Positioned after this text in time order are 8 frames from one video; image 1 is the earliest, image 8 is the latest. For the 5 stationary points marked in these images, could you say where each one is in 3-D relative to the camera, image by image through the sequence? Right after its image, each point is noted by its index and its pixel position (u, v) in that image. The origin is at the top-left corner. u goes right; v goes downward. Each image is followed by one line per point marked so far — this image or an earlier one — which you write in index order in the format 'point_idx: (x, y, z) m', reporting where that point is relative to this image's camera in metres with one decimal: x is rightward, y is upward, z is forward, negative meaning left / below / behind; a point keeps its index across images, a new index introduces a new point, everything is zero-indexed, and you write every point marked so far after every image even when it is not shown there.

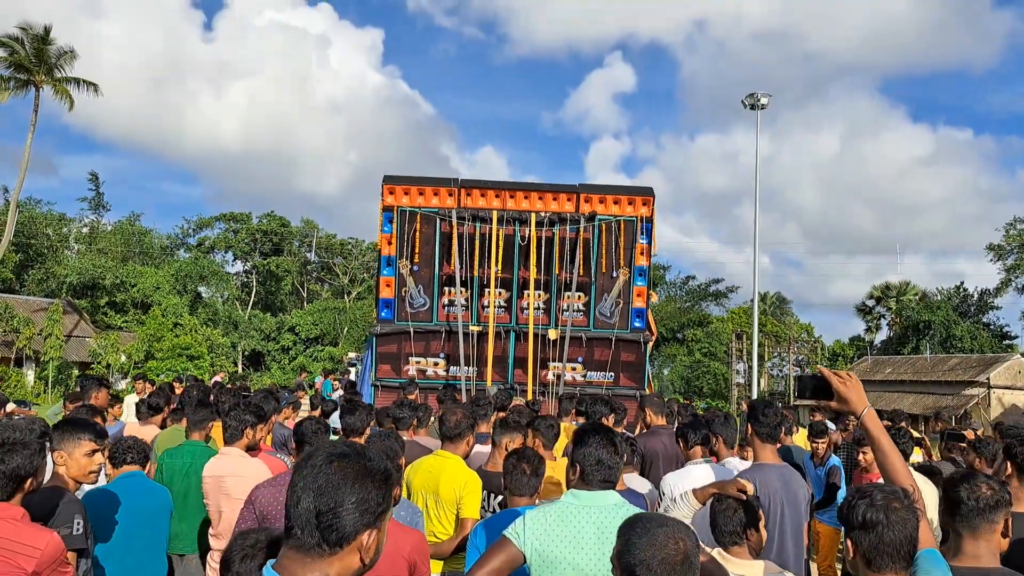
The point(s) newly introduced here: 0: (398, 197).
0: (-1.8, +1.4, +12.8) m
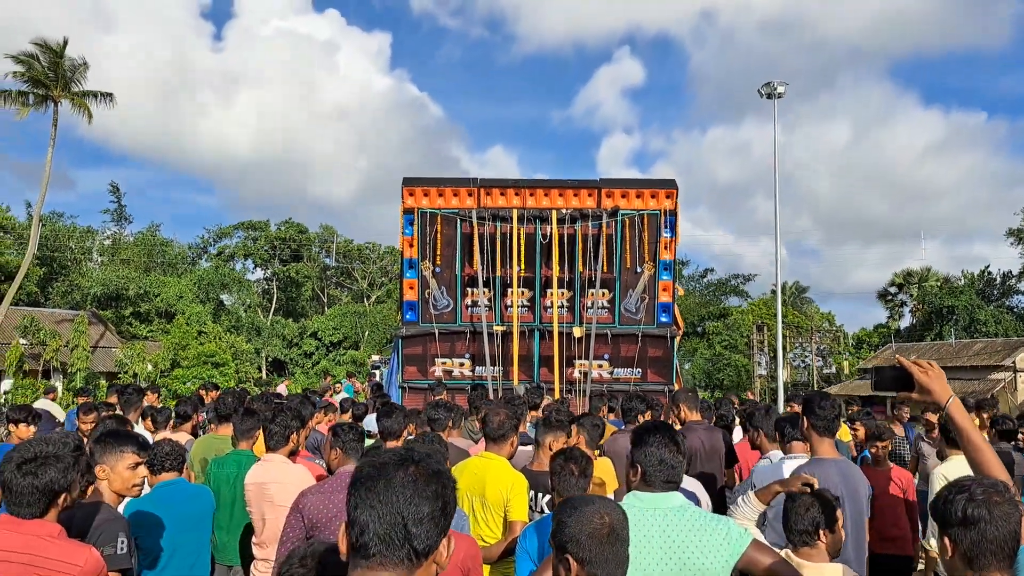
0: (-1.5, +1.4, +12.8) m
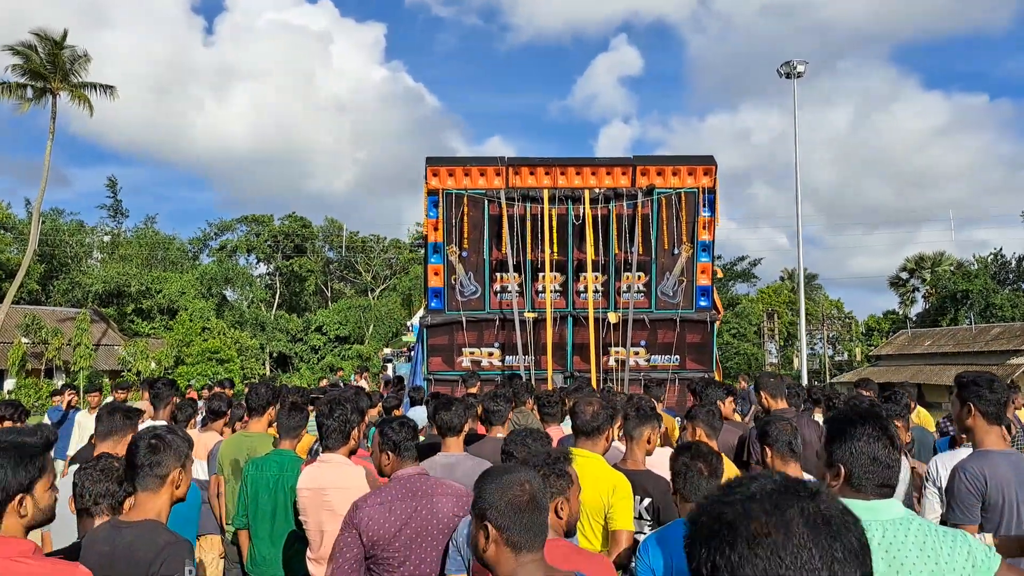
0: (-1.0, +1.6, +12.0) m
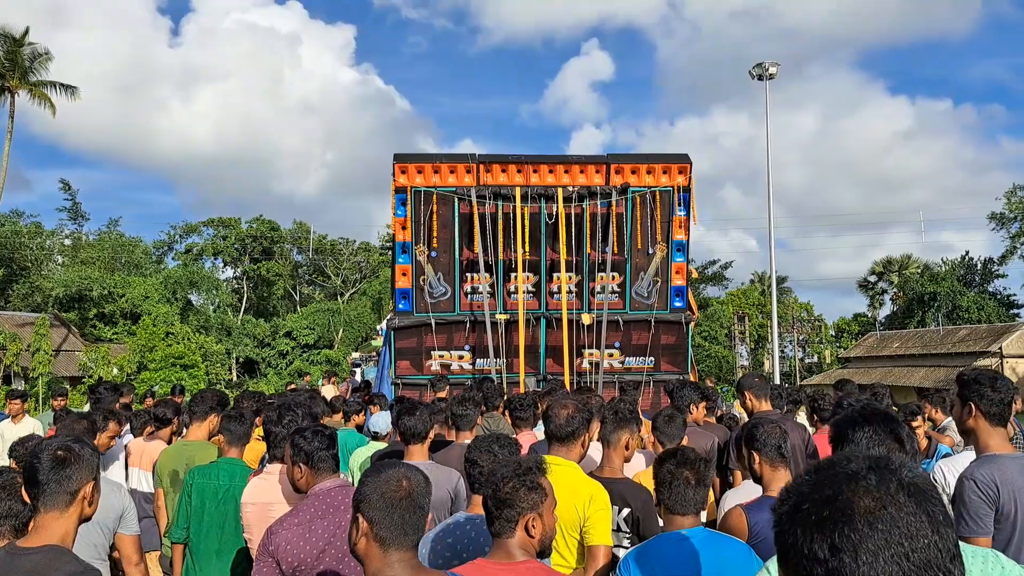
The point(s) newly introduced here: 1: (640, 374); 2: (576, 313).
0: (-1.4, +1.6, +11.7) m
1: (+1.9, -1.3, +12.1) m
2: (+0.9, -0.4, +12.2) m
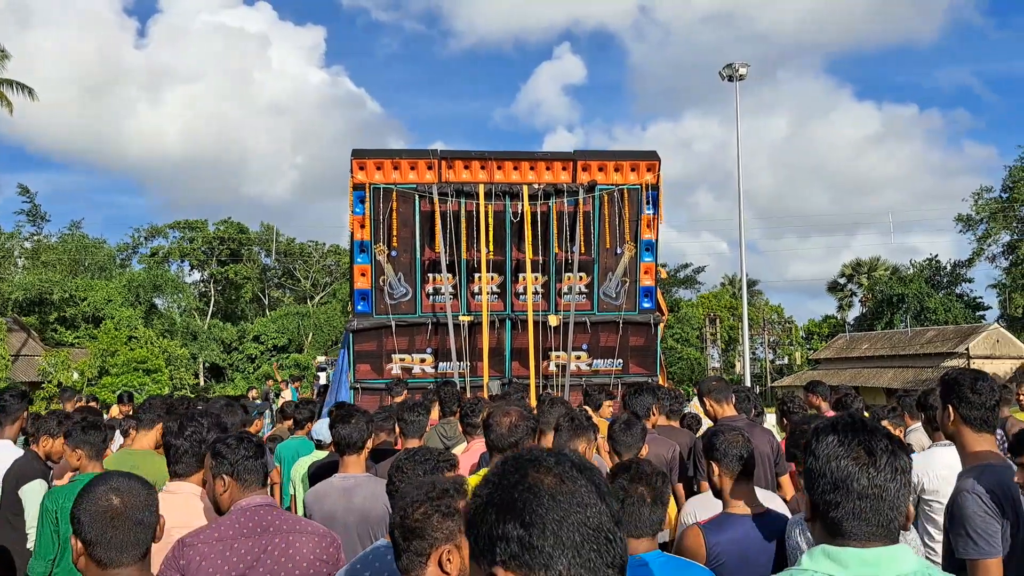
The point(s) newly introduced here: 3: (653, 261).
0: (-2.0, +1.6, +11.2) m
1: (+1.4, -1.3, +11.8) m
2: (+0.4, -0.4, +11.9) m
3: (+2.1, +0.4, +12.0) m
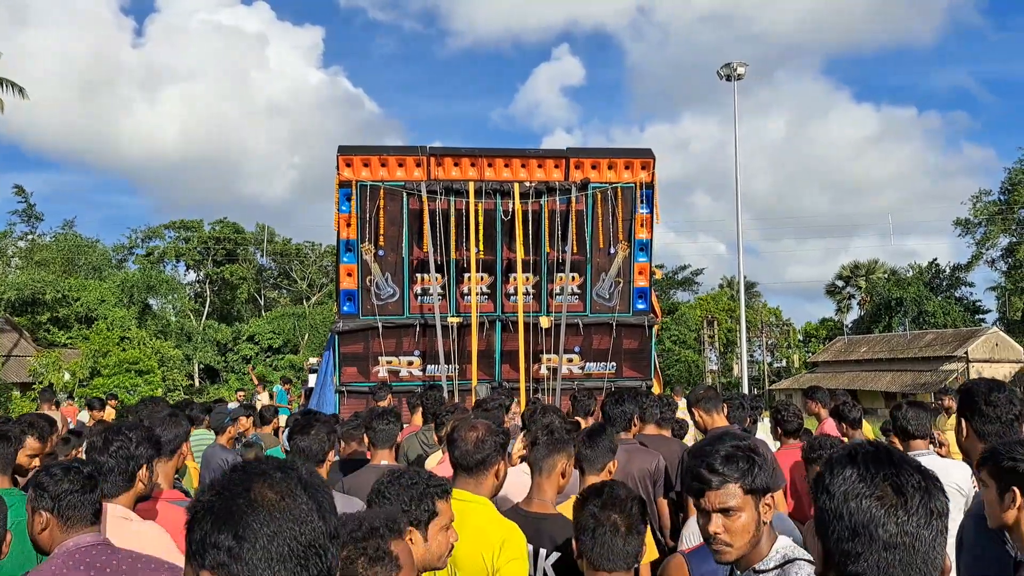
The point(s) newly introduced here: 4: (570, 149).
0: (-2.1, +1.6, +10.9) m
1: (+1.3, -1.3, +11.4) m
2: (+0.3, -0.4, +11.5) m
3: (+1.9, +0.4, +11.6) m
4: (+0.8, +1.9, +11.2) m
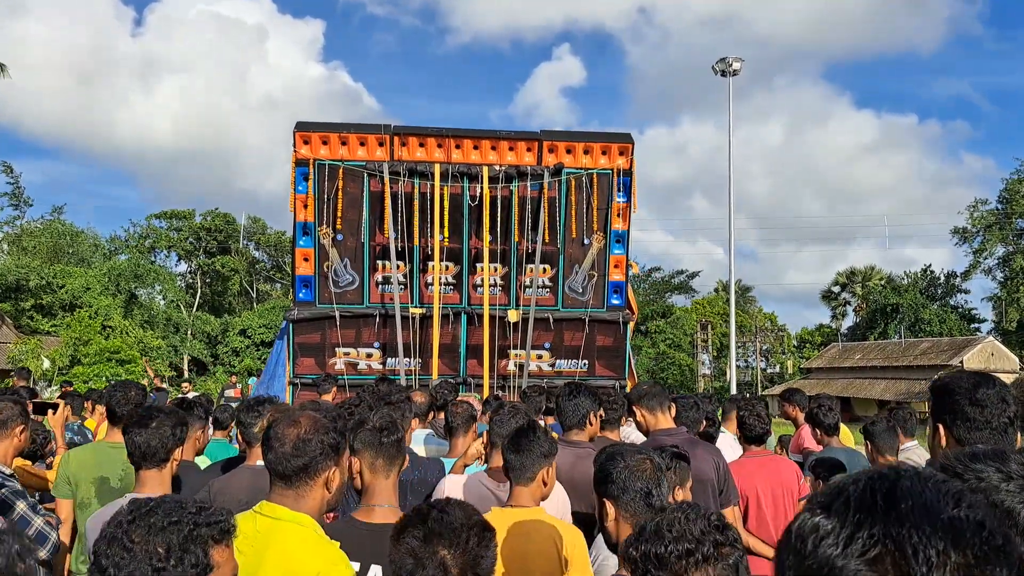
0: (-2.5, +1.8, +10.2) m
1: (+0.8, -1.2, +10.8) m
2: (-0.2, -0.3, +10.9) m
3: (+1.5, +0.5, +11.0) m
4: (+0.4, +2.0, +10.5) m
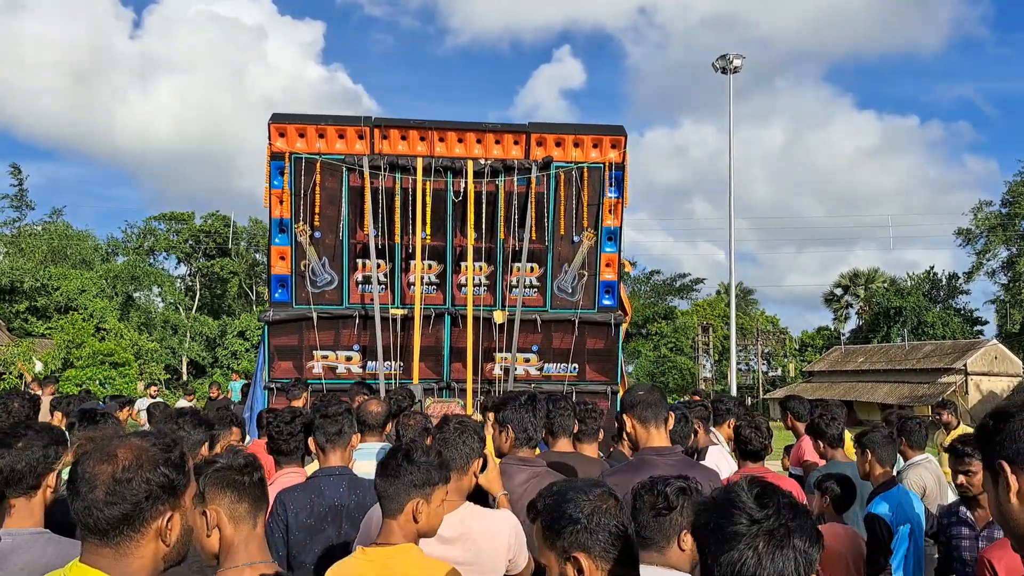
0: (-2.7, +1.8, +9.7) m
1: (+0.6, -1.2, +10.3) m
2: (-0.3, -0.3, +10.4) m
3: (+1.3, +0.5, +10.5) m
4: (+0.2, +2.0, +10.1) m
